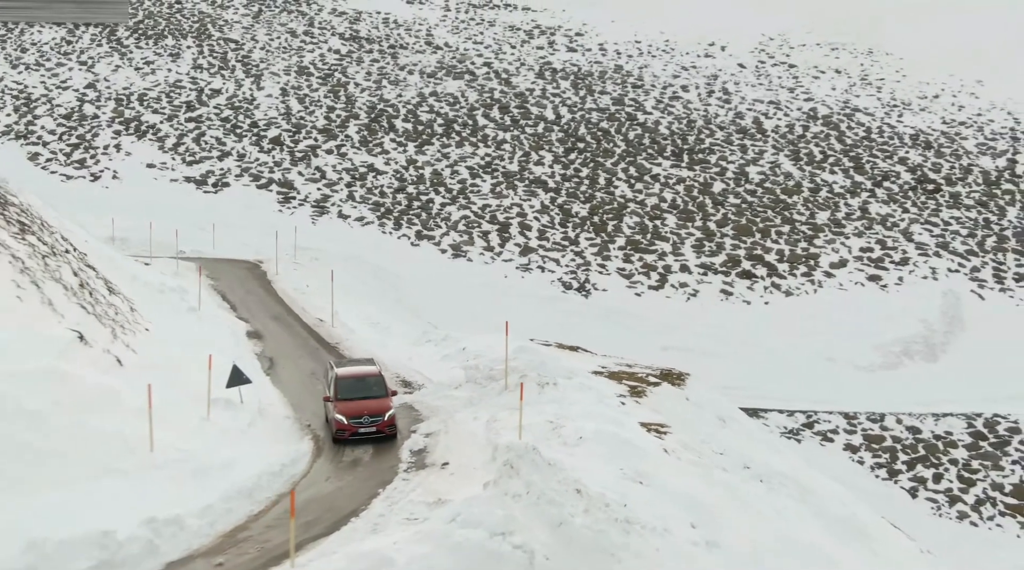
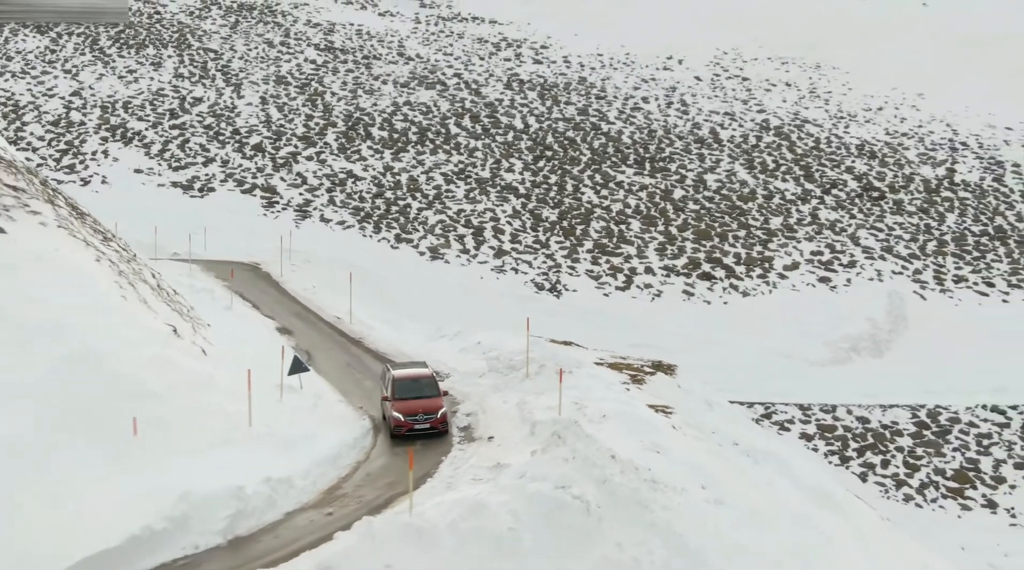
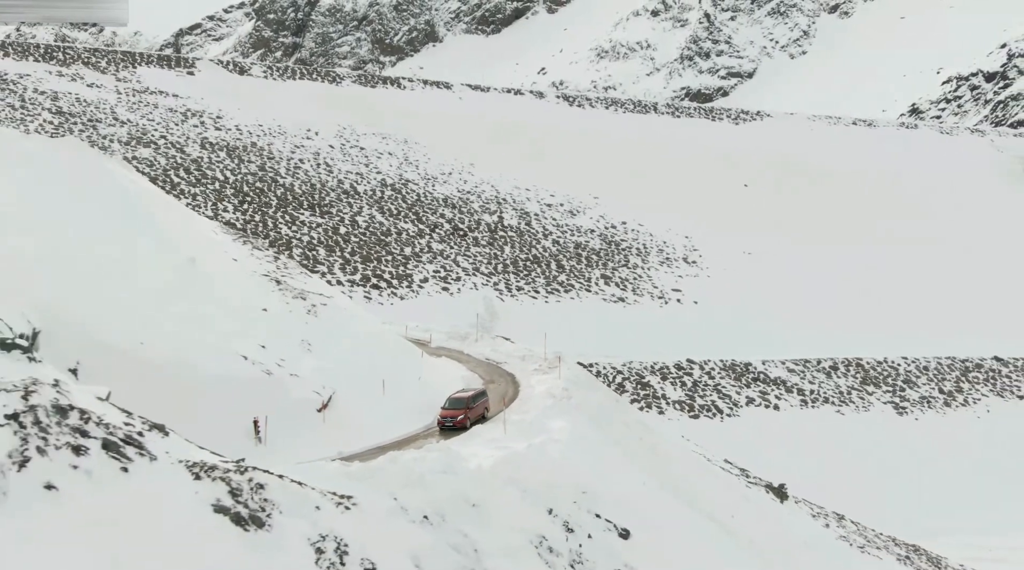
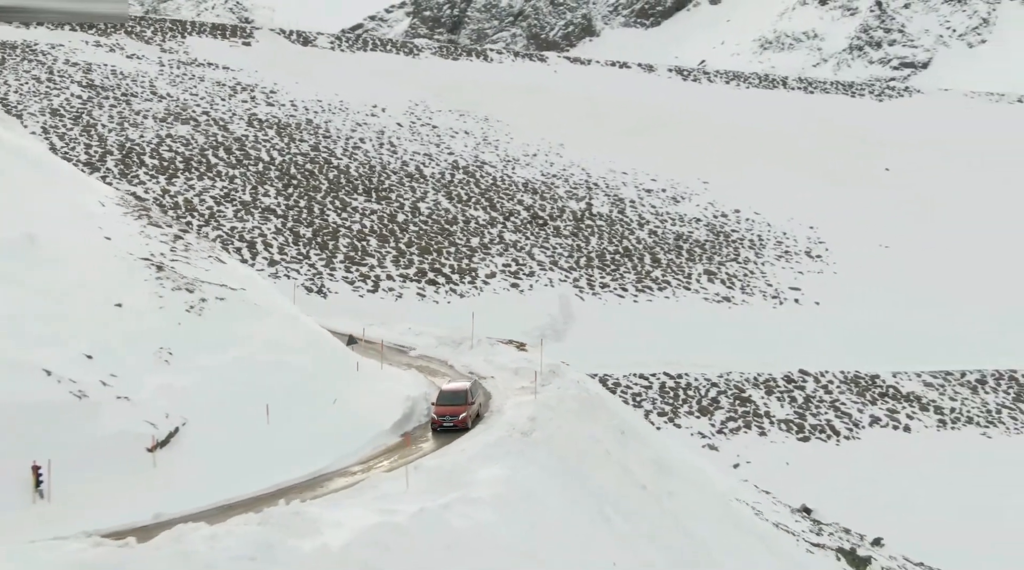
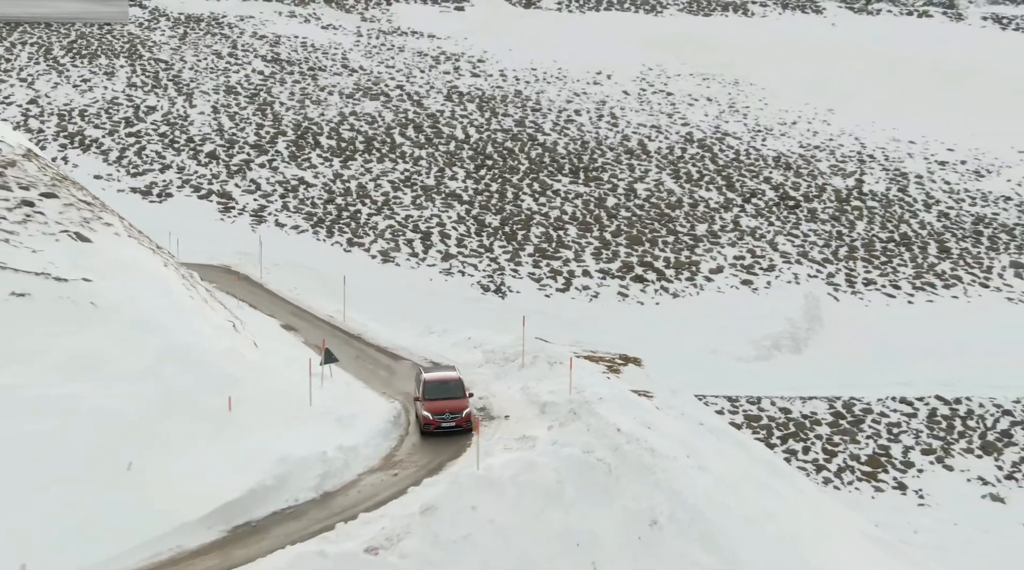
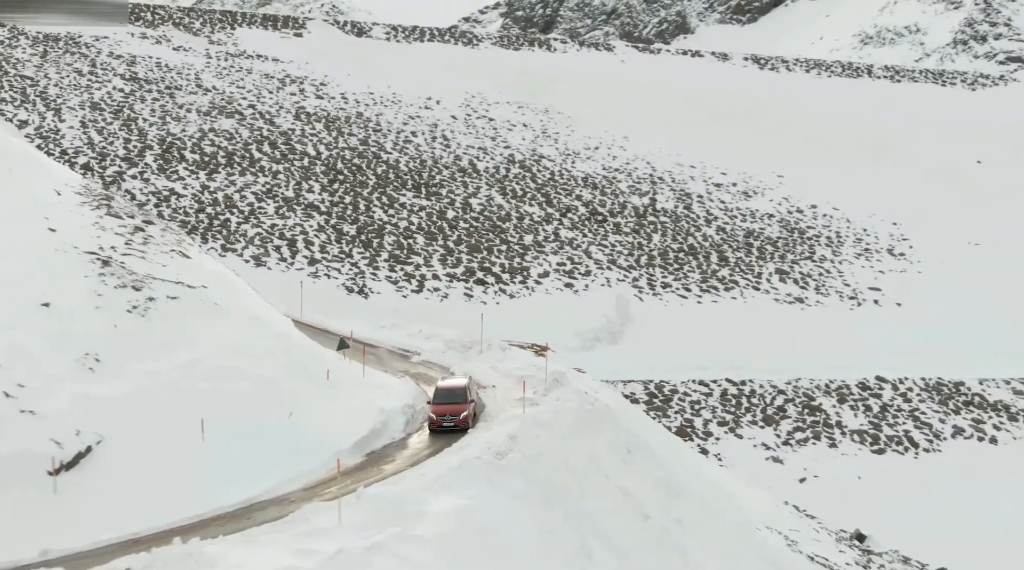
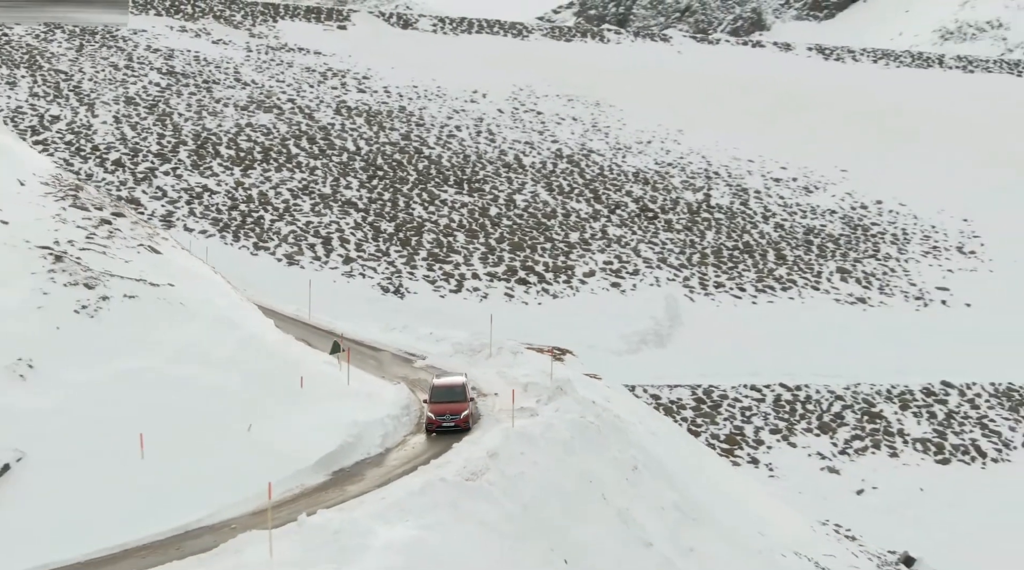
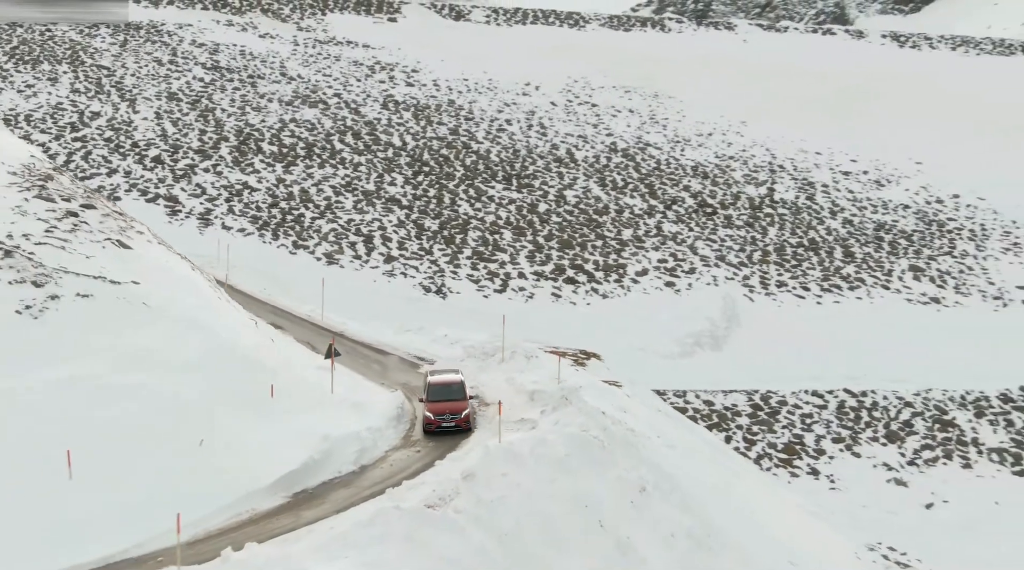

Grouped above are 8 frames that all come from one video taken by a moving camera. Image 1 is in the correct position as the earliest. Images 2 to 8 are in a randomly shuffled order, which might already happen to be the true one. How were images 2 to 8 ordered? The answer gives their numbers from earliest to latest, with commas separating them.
2, 5, 8, 7, 6, 4, 3
